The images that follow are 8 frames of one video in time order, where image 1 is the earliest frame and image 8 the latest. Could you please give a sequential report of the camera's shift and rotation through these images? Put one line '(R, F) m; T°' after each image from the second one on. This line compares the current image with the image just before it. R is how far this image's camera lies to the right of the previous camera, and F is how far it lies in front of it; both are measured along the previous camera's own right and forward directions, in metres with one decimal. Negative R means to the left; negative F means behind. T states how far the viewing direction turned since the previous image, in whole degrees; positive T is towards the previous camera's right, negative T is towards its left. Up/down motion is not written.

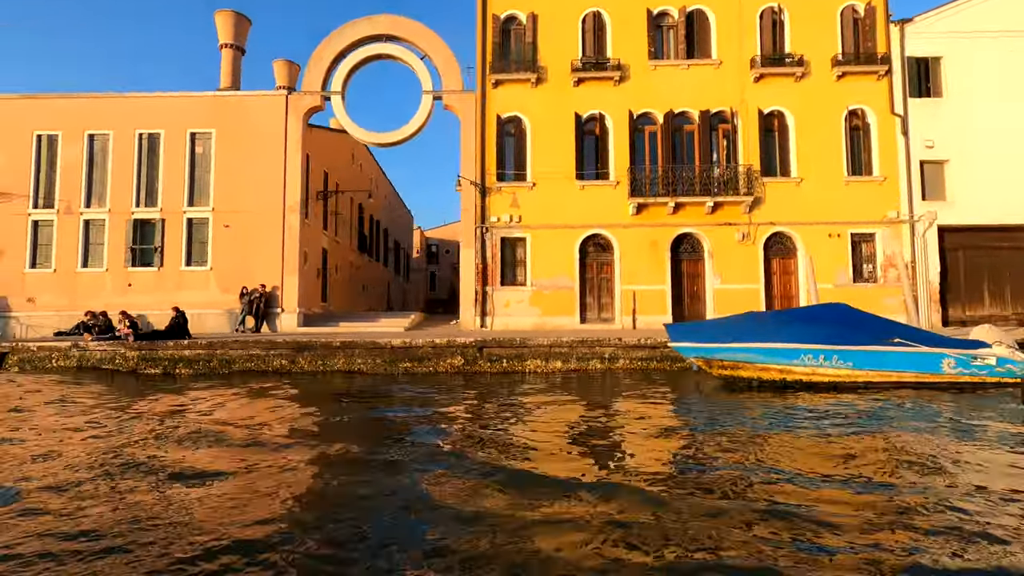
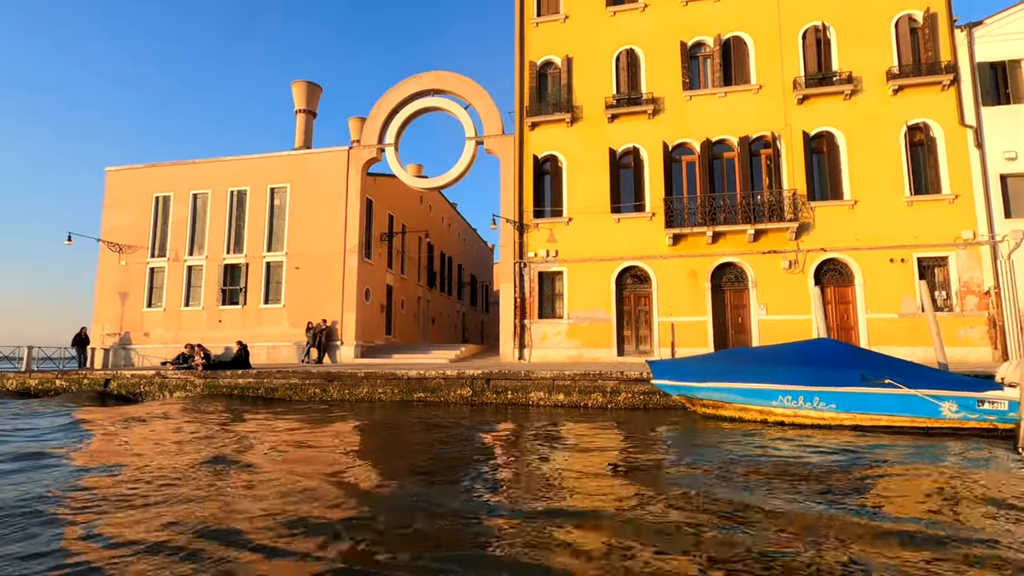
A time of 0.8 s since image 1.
(+2.1, -0.3) m; -11°
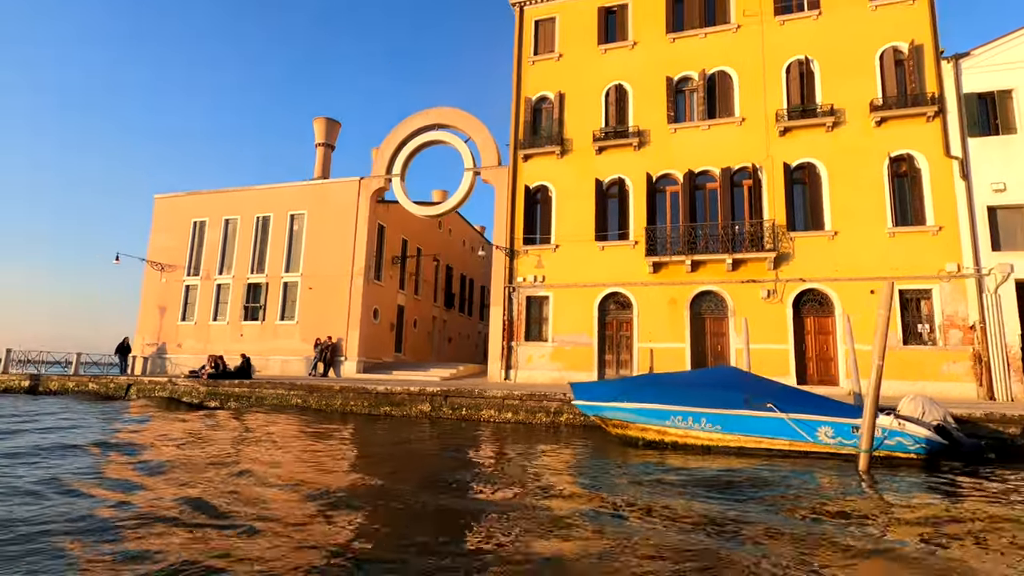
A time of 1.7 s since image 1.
(+2.2, -0.8) m; -6°
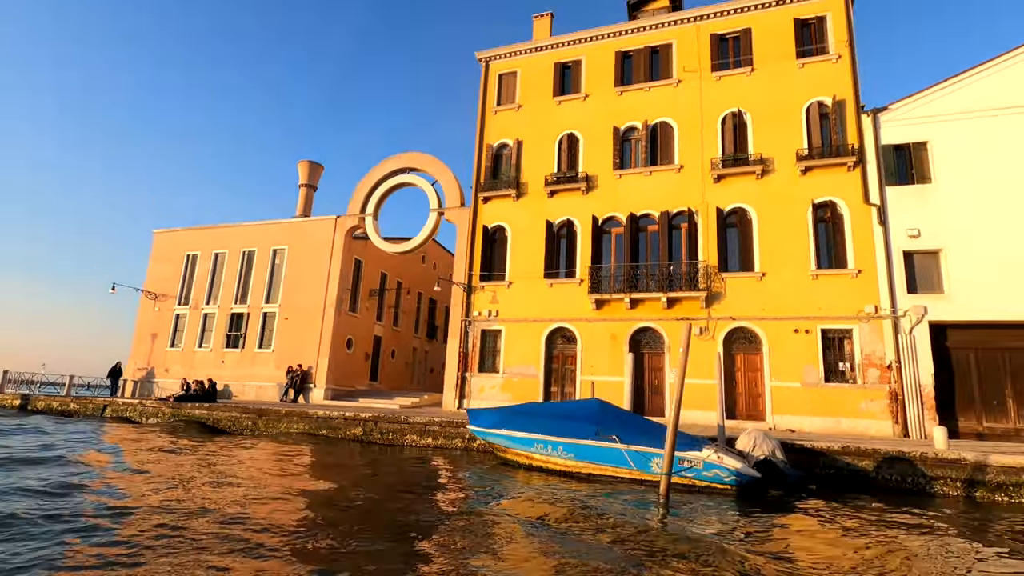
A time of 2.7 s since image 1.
(+2.4, -1.1) m; -2°
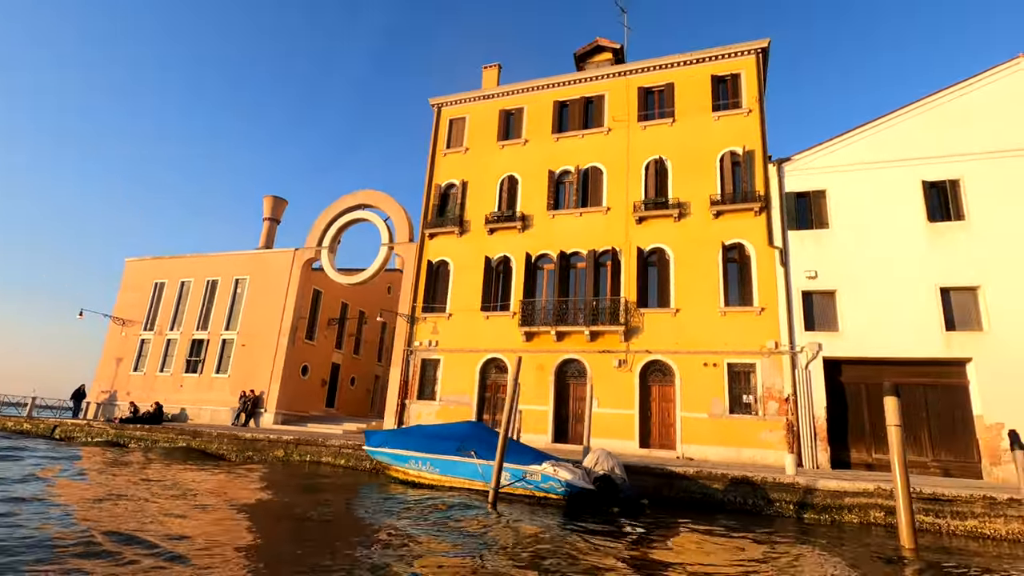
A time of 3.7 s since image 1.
(+2.4, -1.1) m; 0°
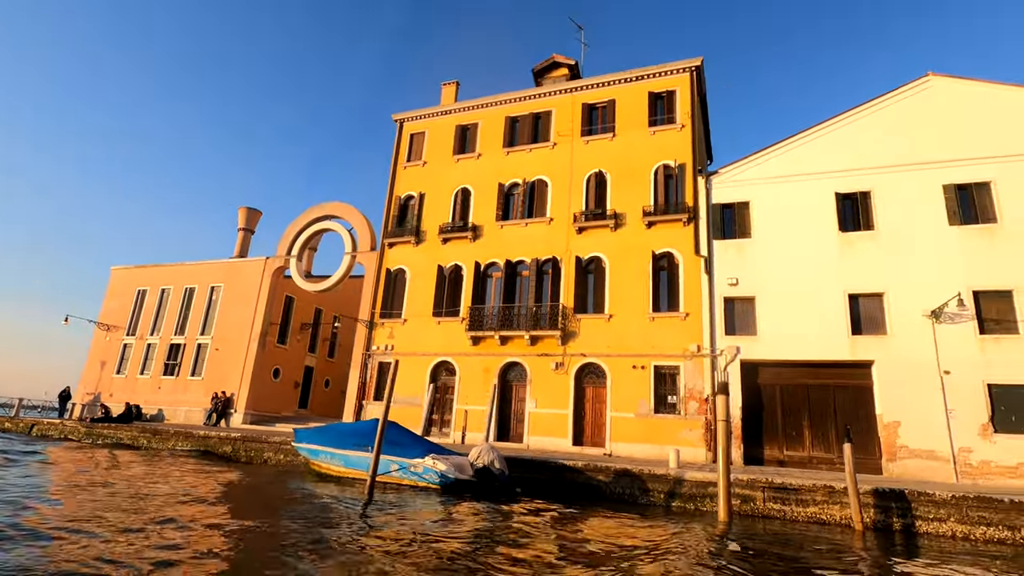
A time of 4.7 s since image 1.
(+2.4, -1.1) m; -1°
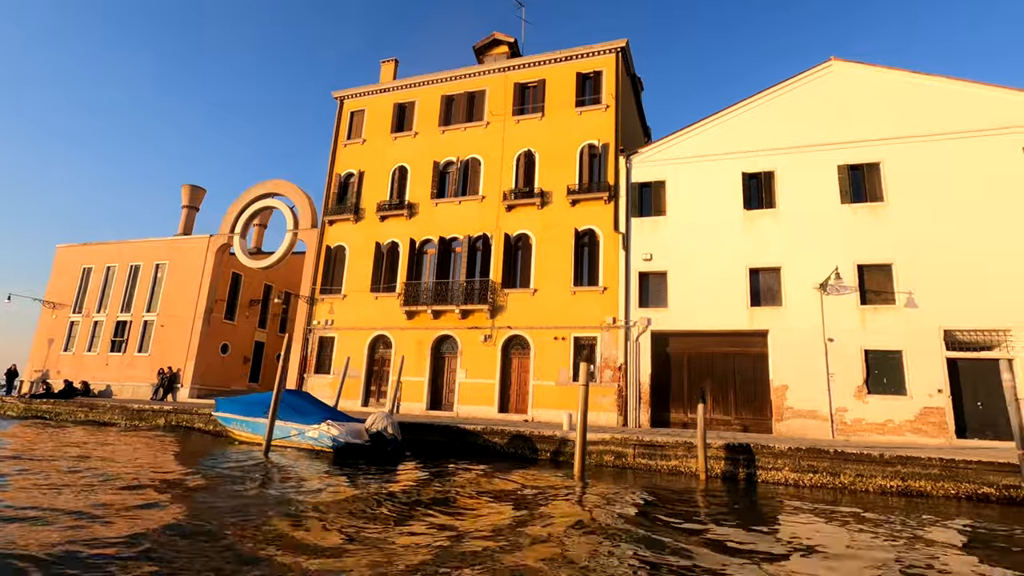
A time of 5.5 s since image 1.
(+1.9, -0.9) m; +2°
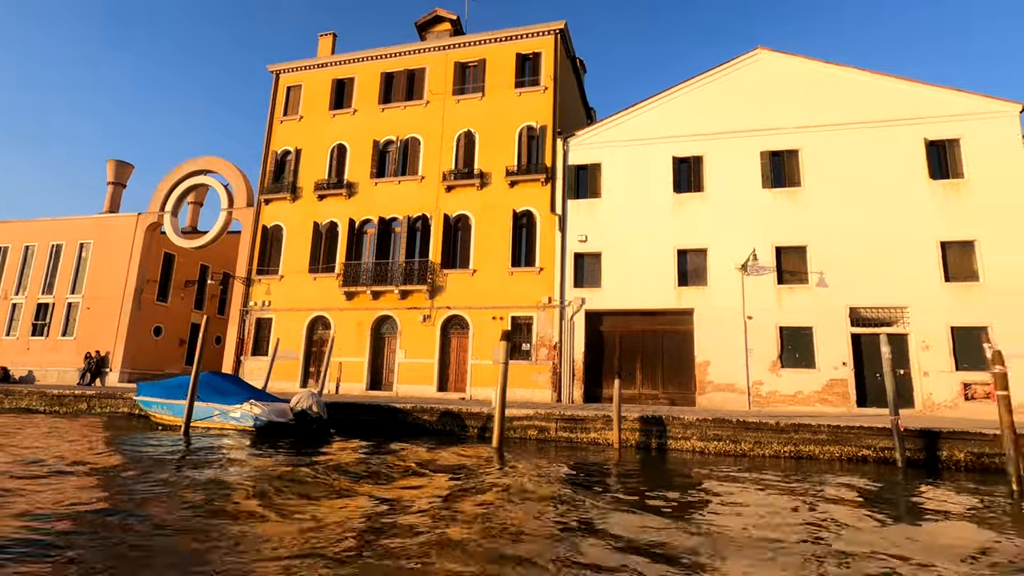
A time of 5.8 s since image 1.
(+0.7, -0.3) m; +4°
